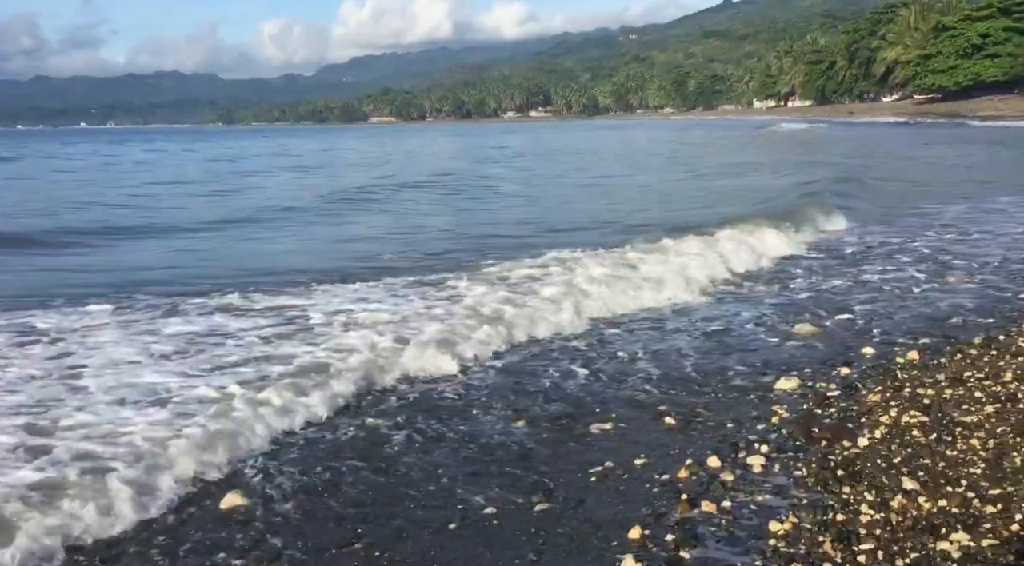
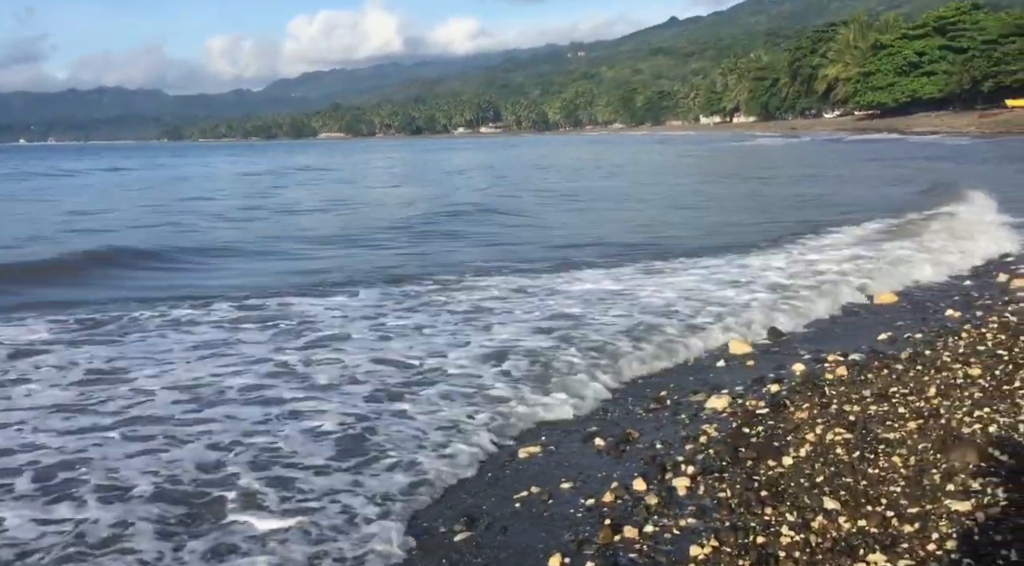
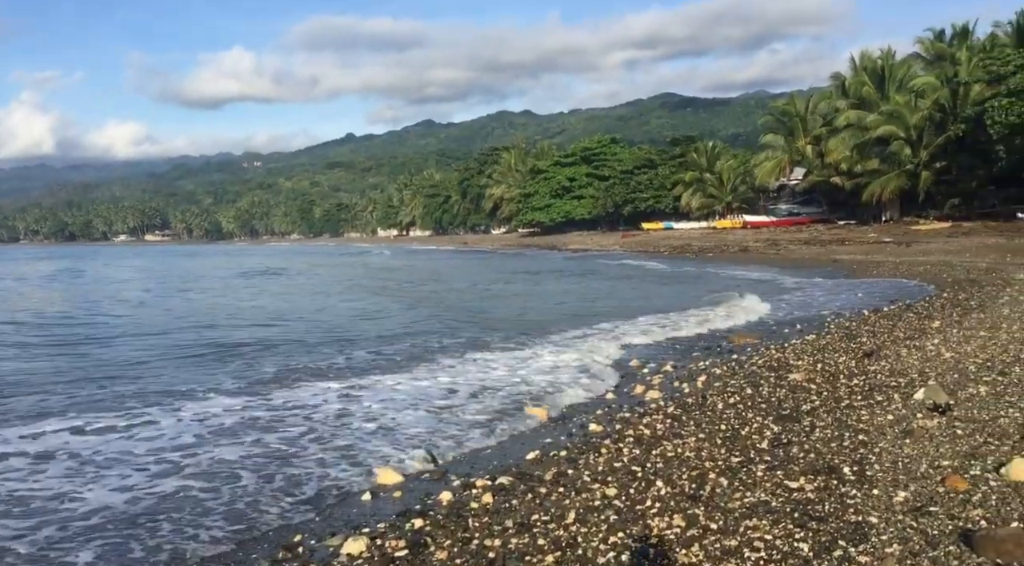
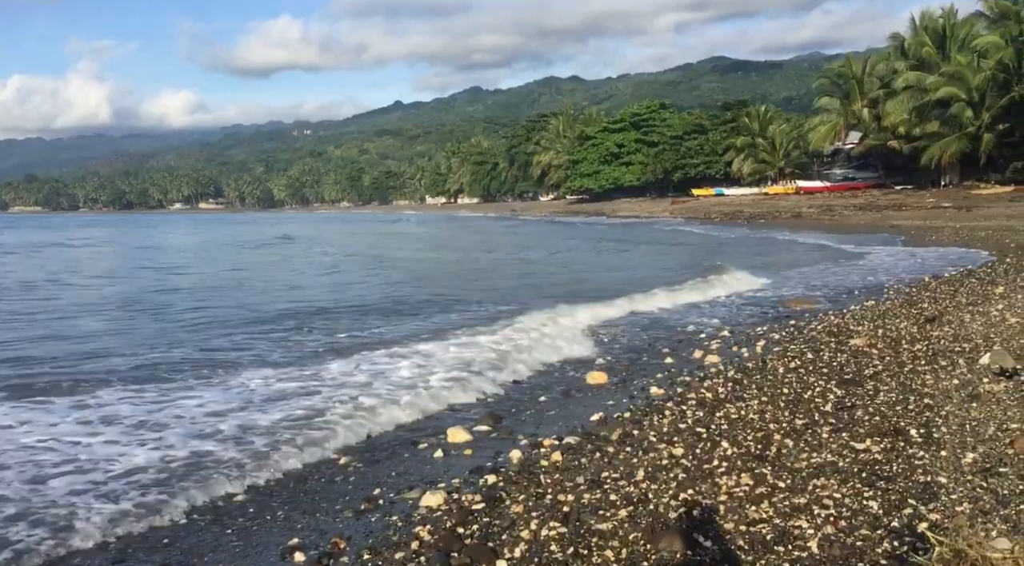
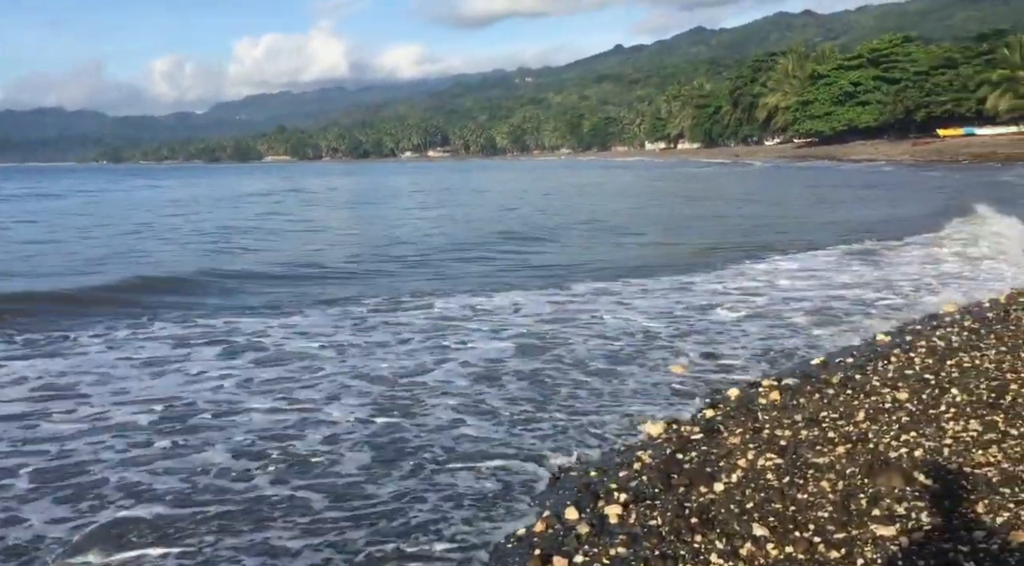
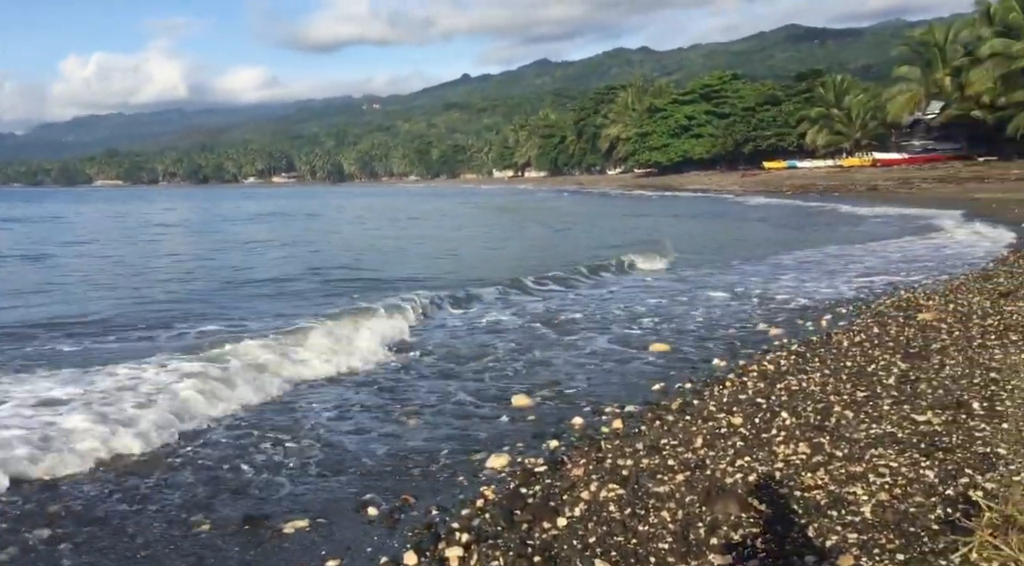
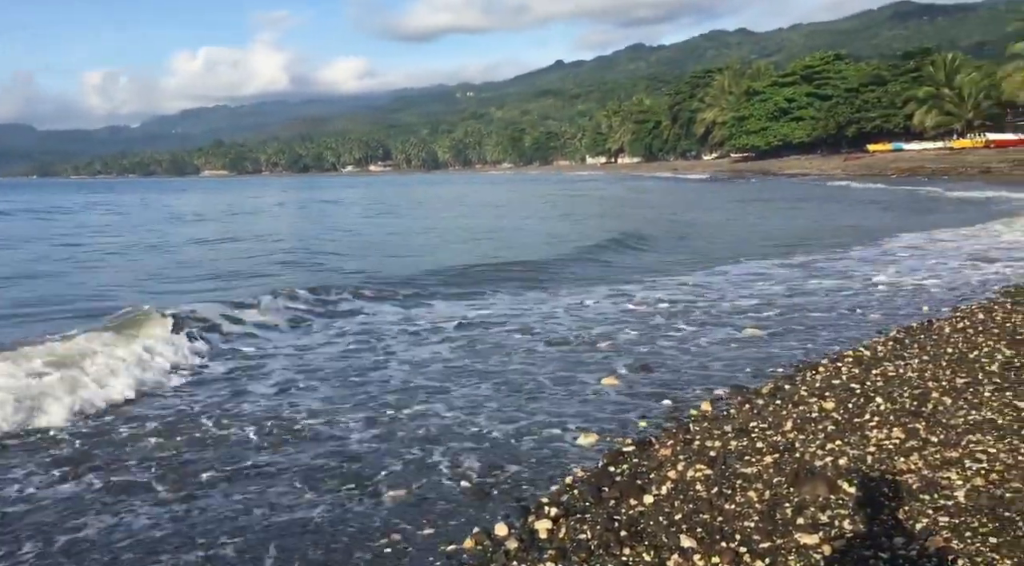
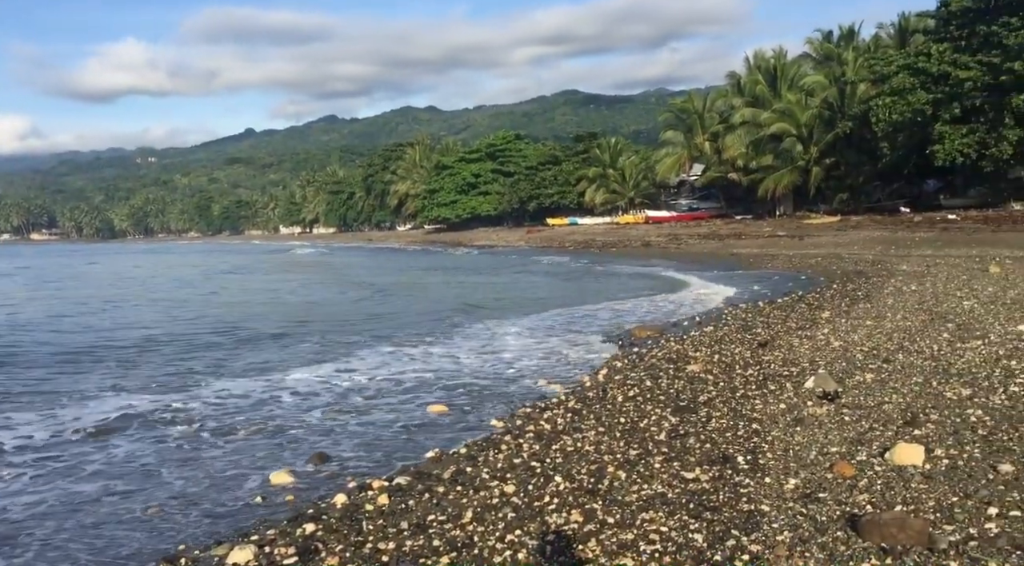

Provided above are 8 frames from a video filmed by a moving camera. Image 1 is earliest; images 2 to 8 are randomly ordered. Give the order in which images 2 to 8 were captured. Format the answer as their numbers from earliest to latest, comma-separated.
2, 5, 7, 6, 4, 3, 8
